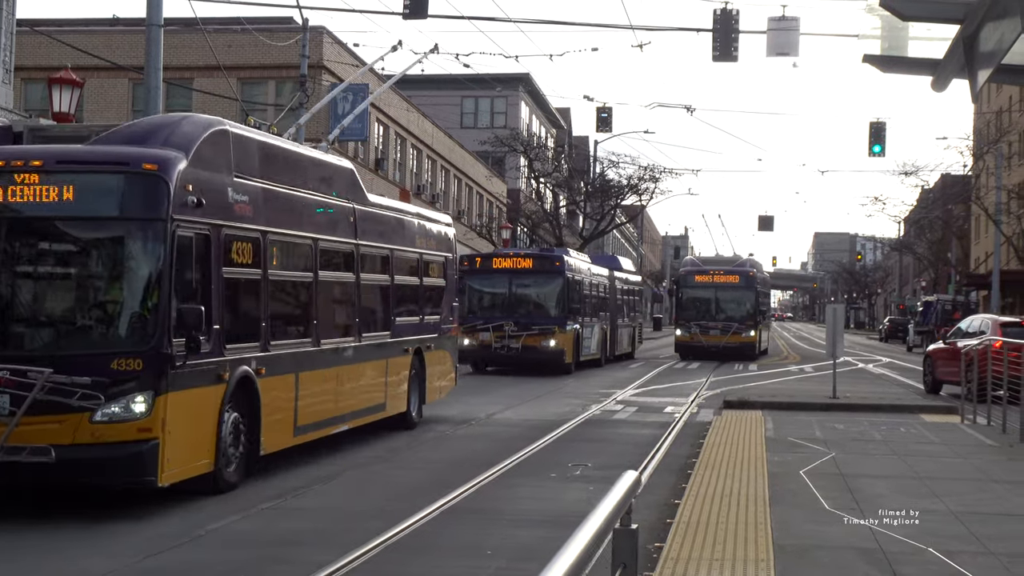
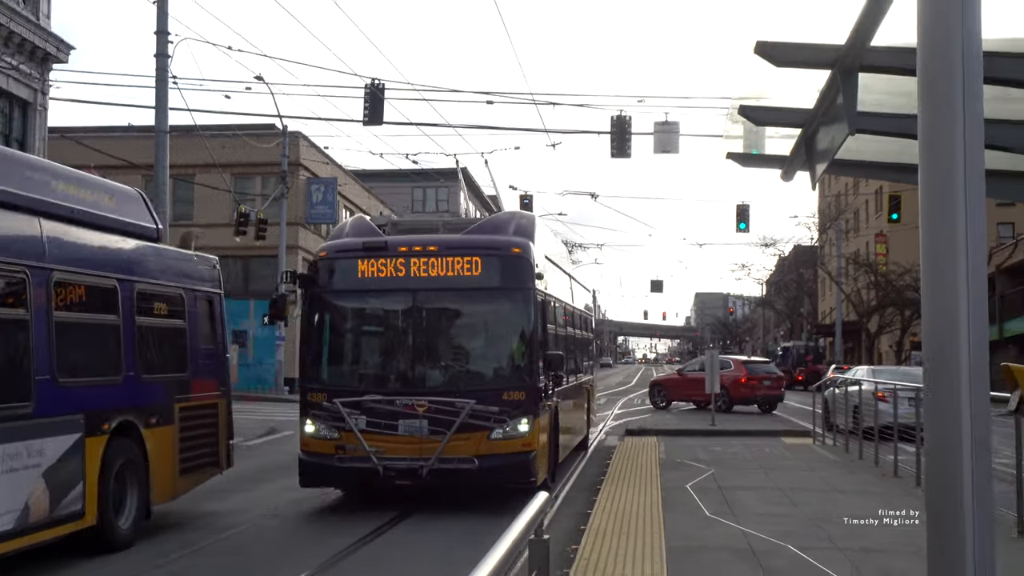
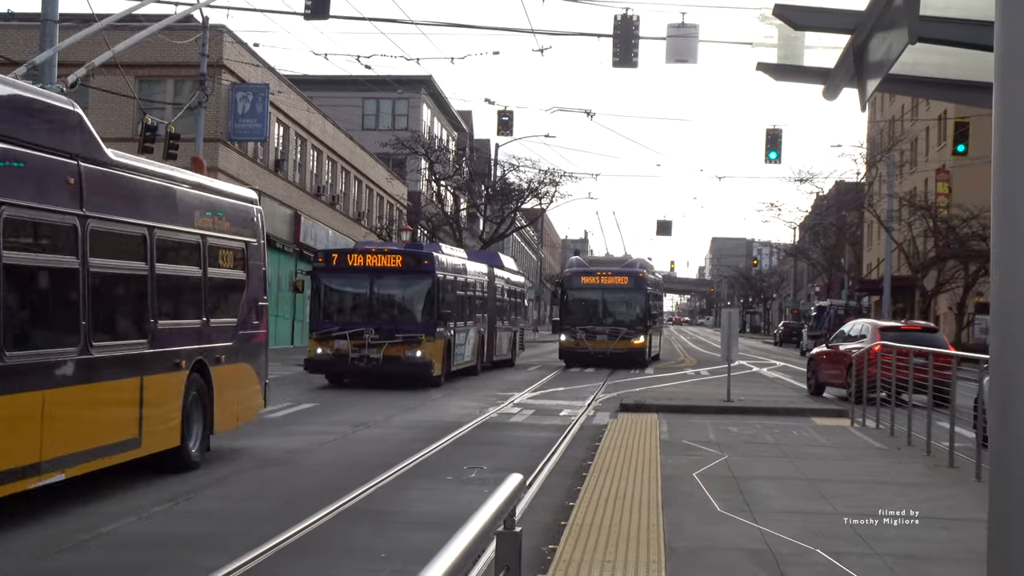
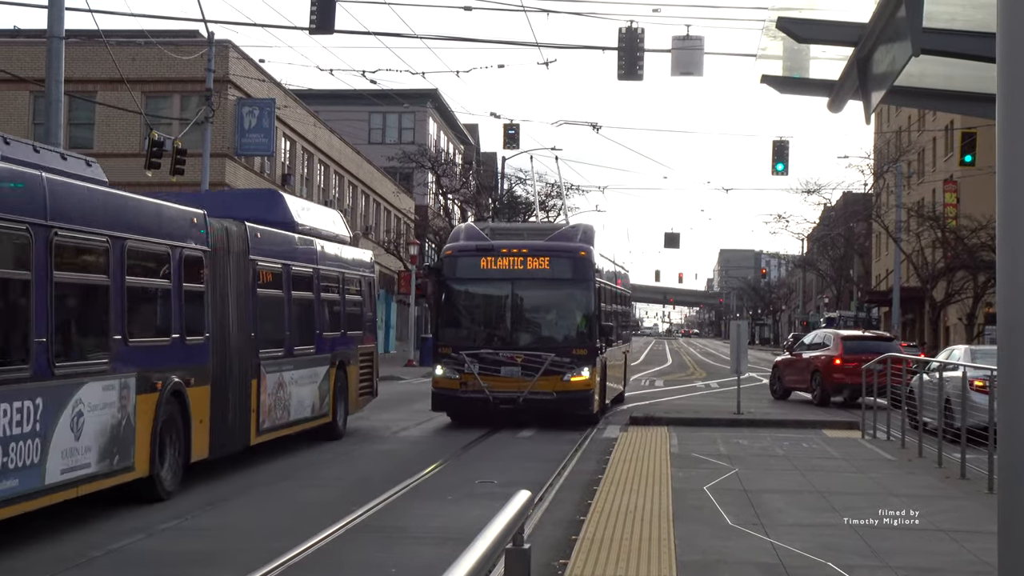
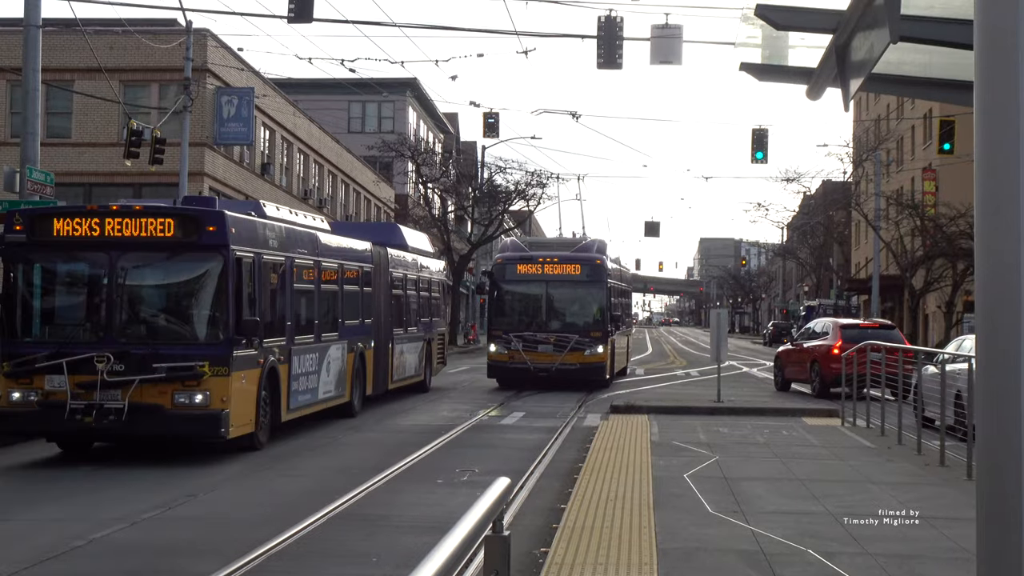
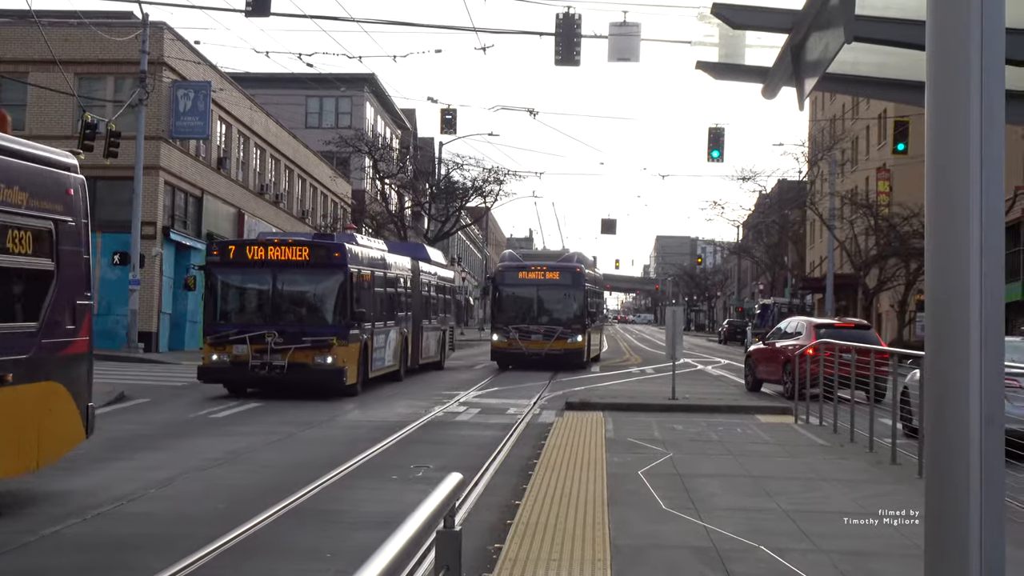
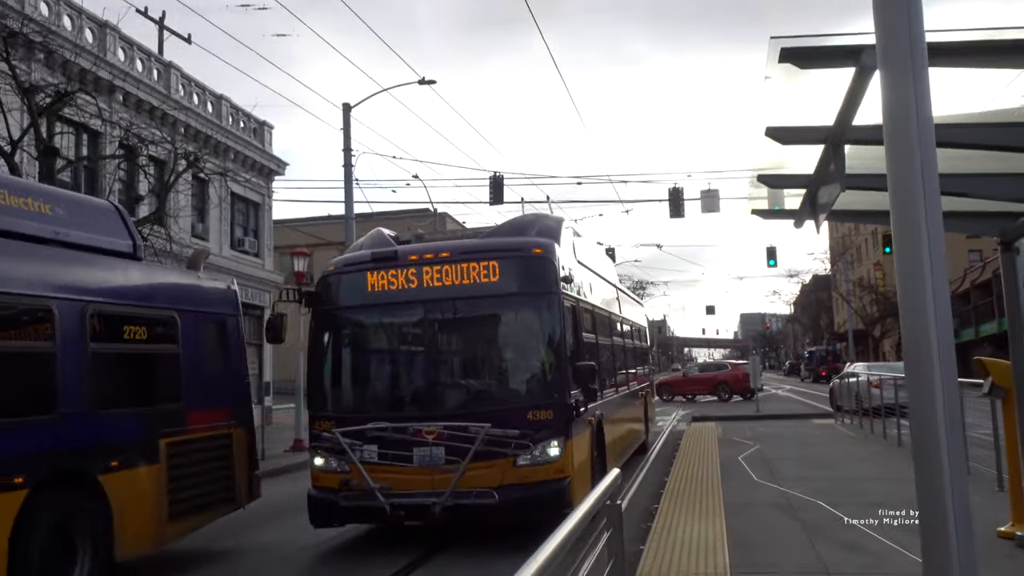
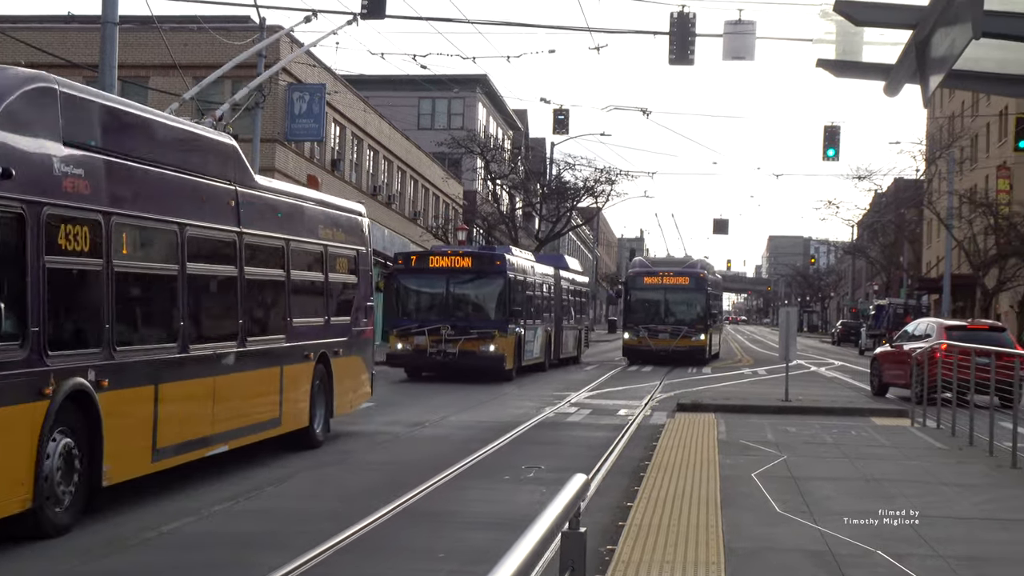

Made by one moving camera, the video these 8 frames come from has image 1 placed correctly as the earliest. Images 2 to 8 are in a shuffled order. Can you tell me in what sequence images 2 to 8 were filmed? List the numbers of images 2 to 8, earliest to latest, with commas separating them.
8, 3, 6, 5, 4, 2, 7
